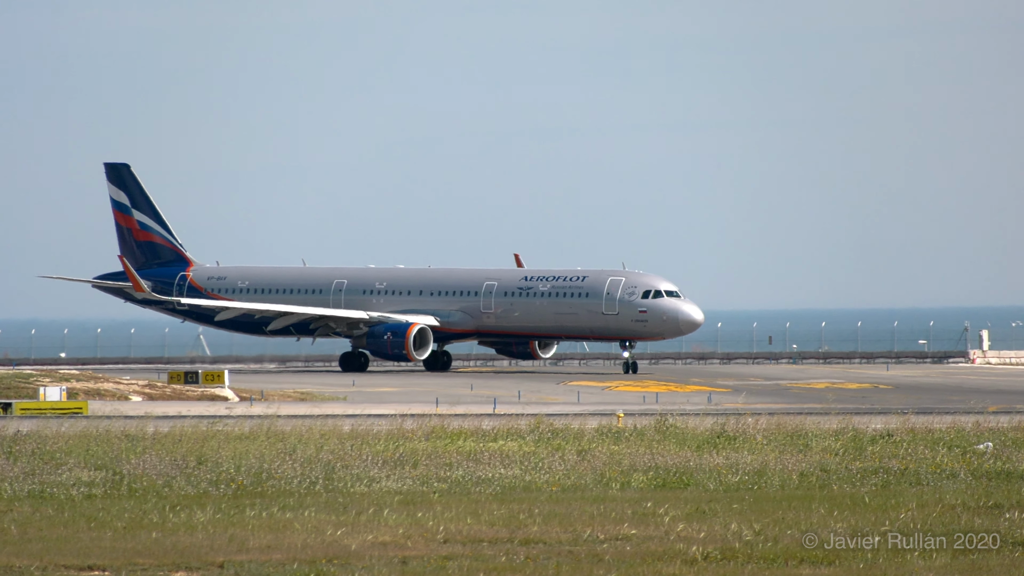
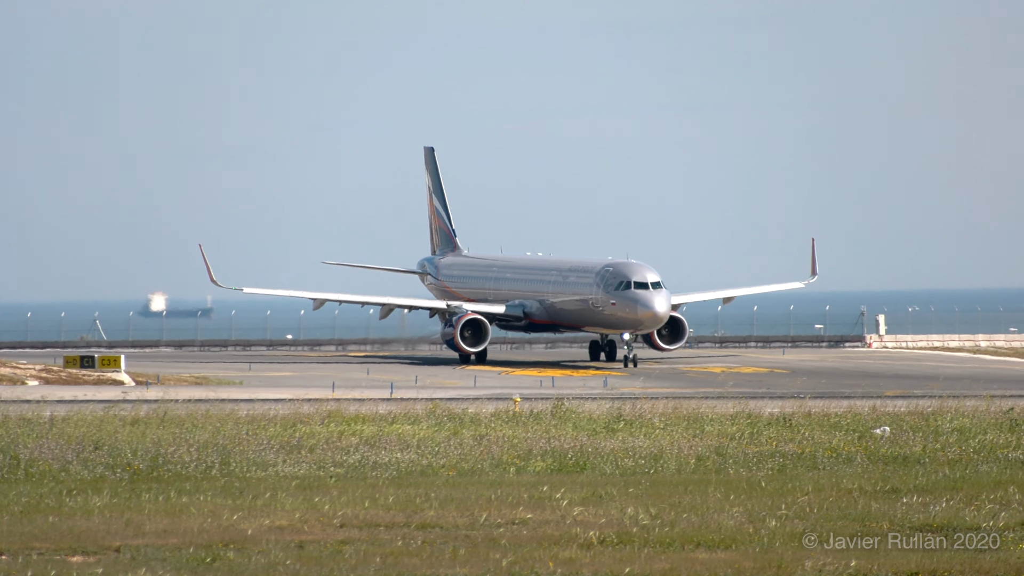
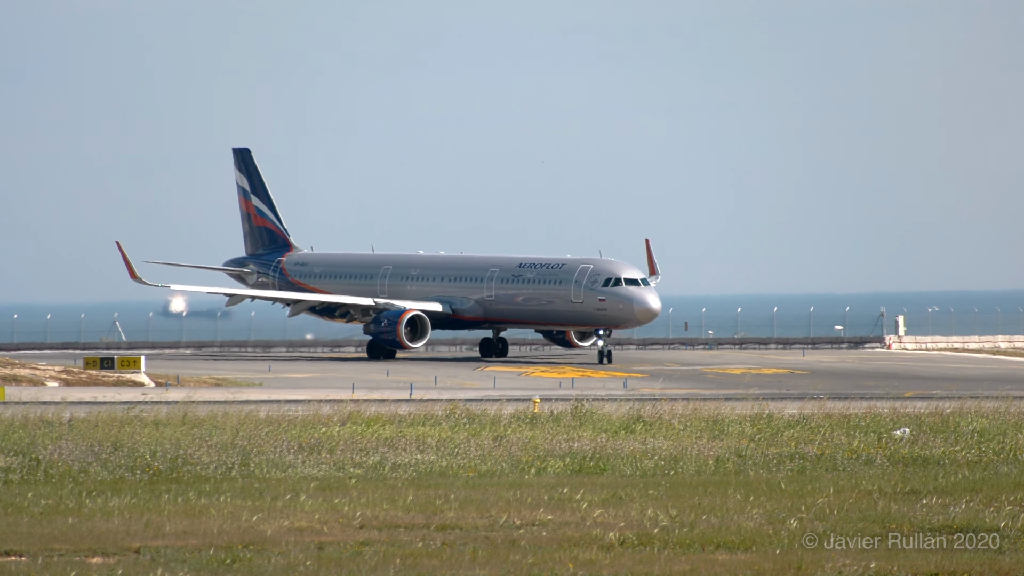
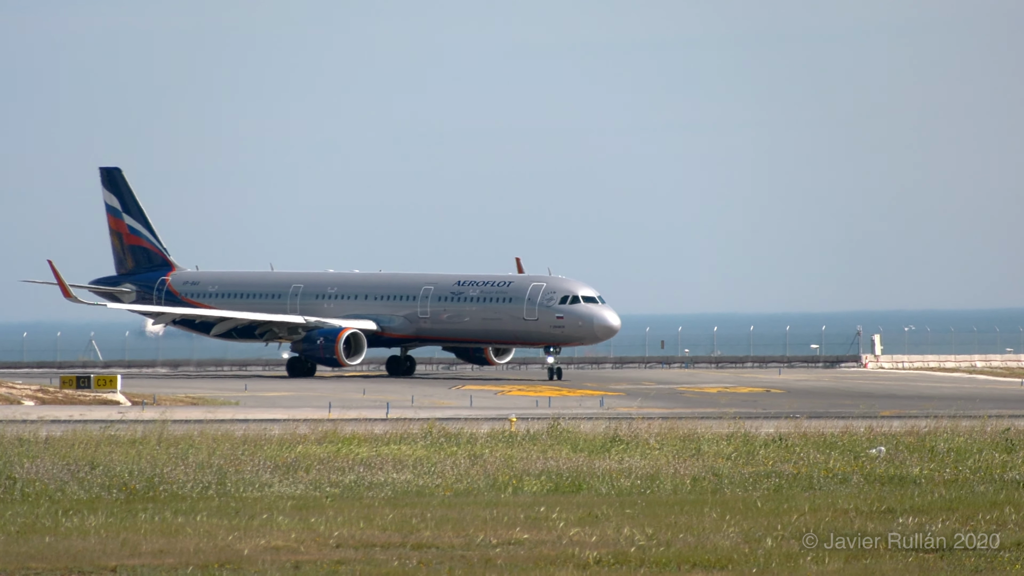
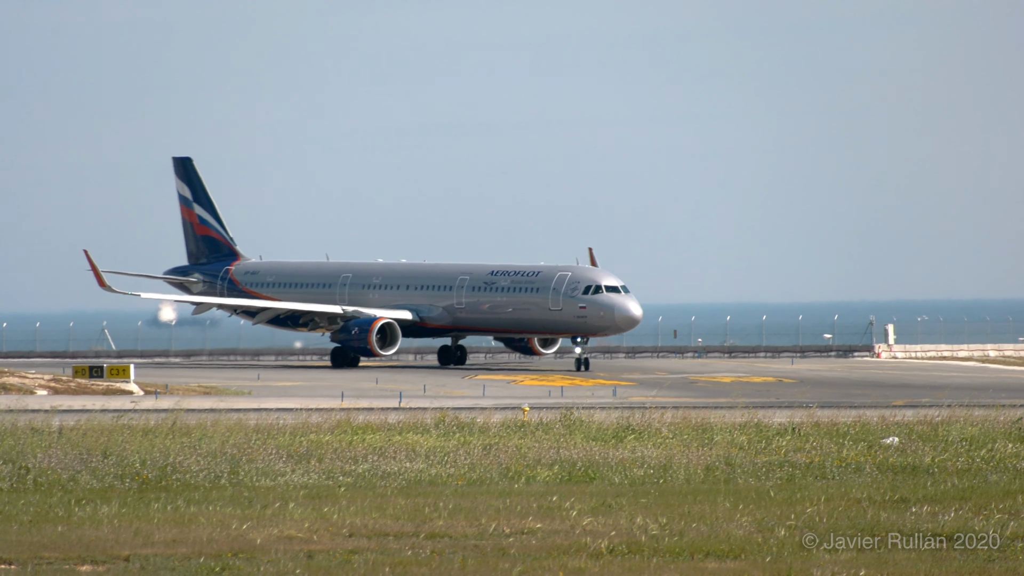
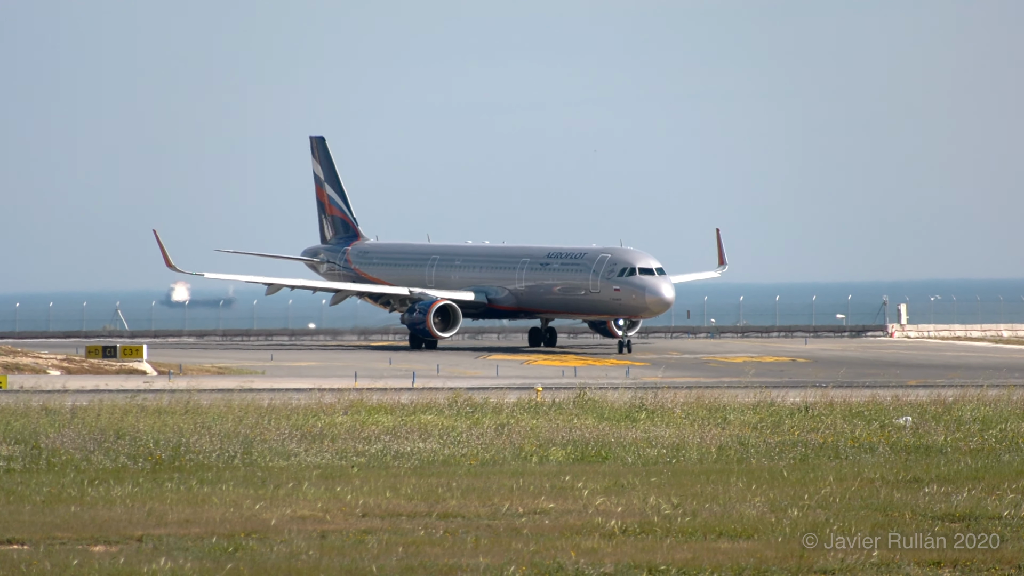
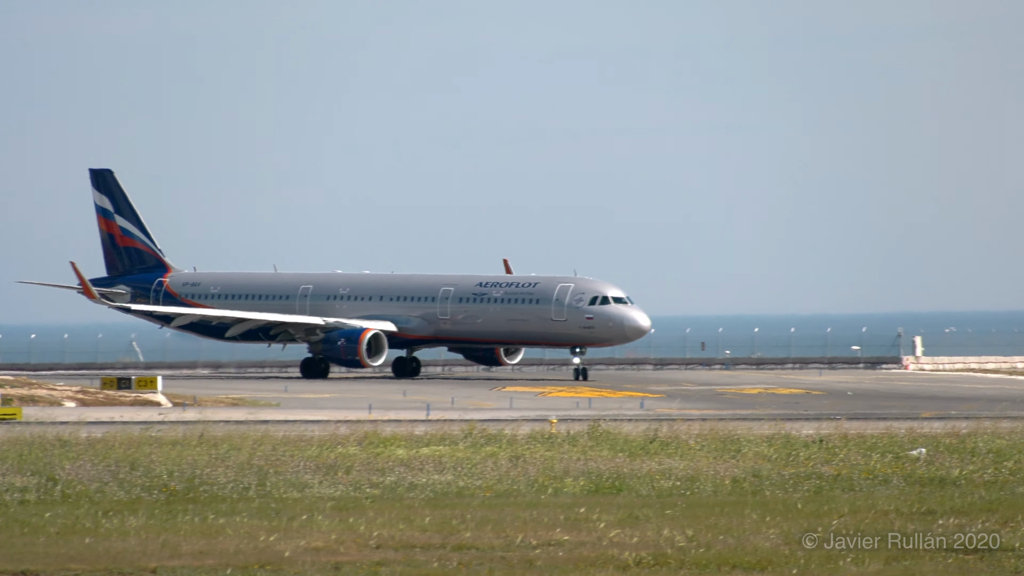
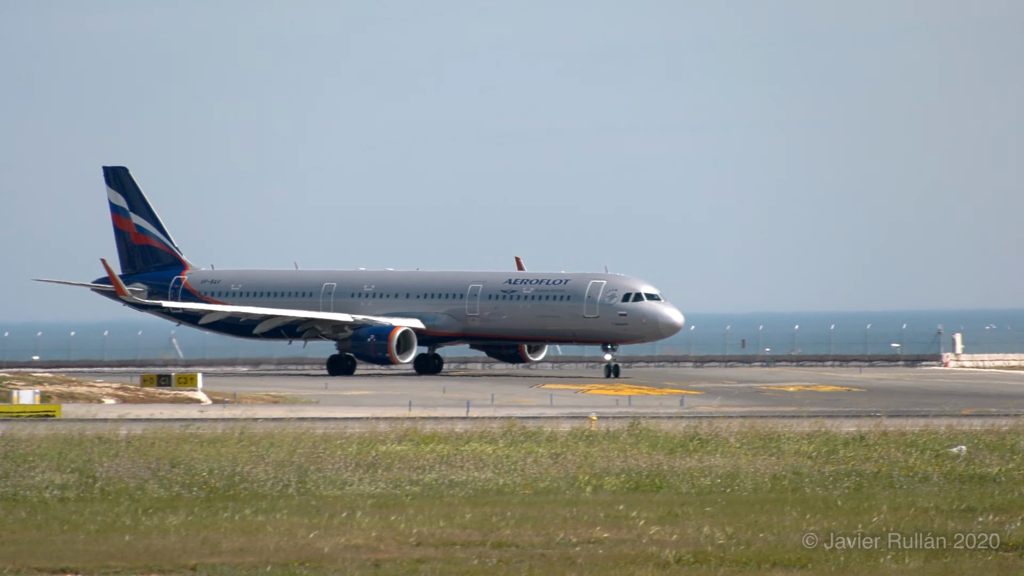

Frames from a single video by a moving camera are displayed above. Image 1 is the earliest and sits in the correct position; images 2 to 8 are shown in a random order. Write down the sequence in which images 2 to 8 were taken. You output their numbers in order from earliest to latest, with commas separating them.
8, 7, 4, 5, 3, 6, 2
